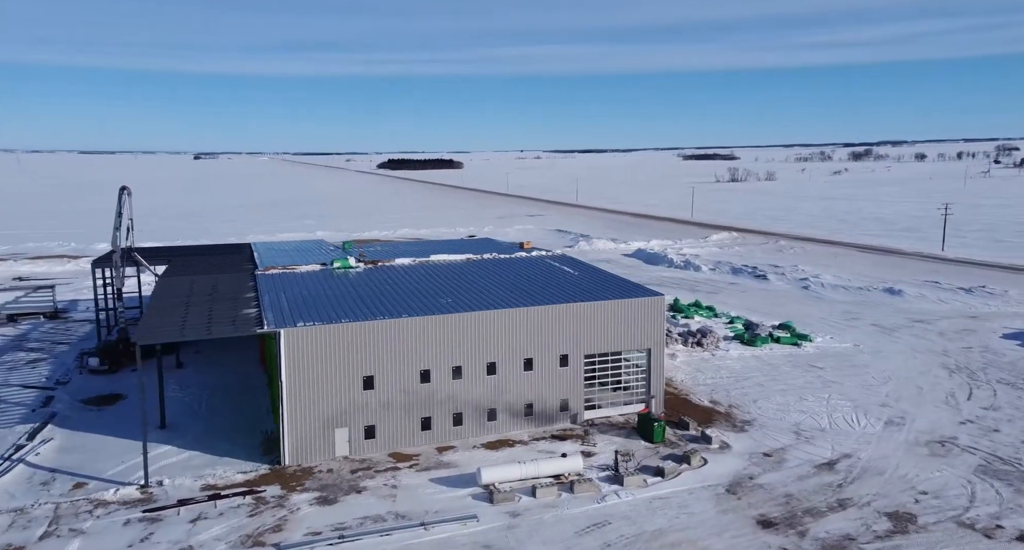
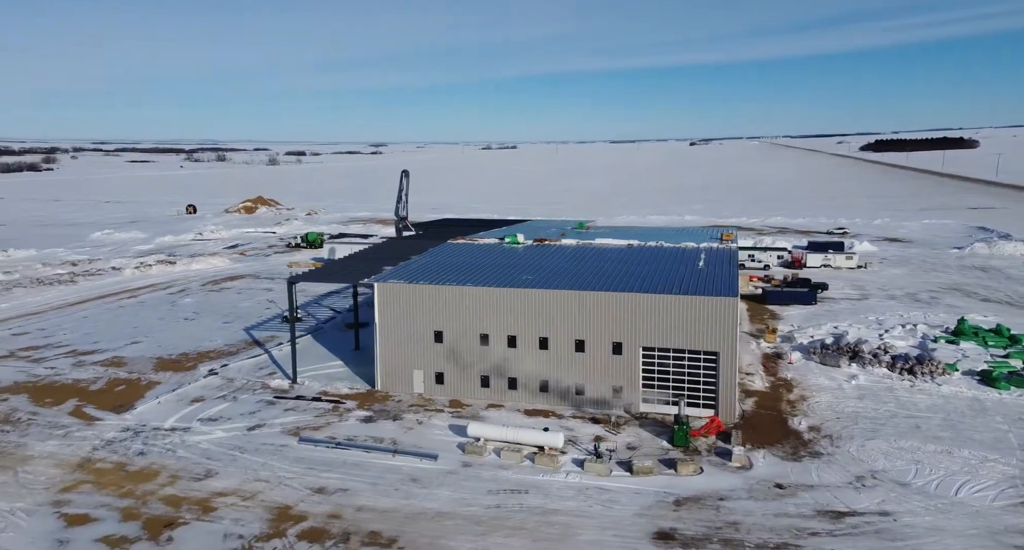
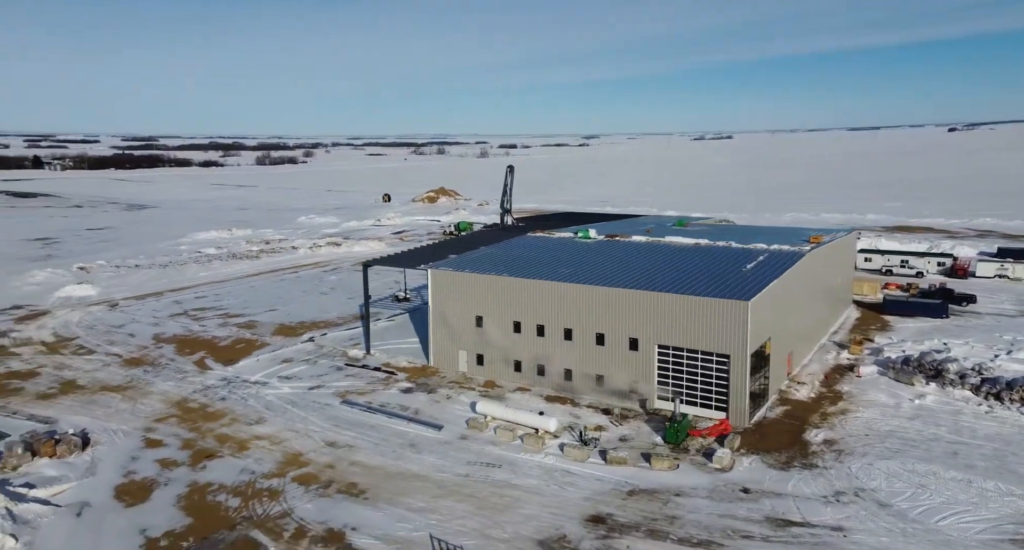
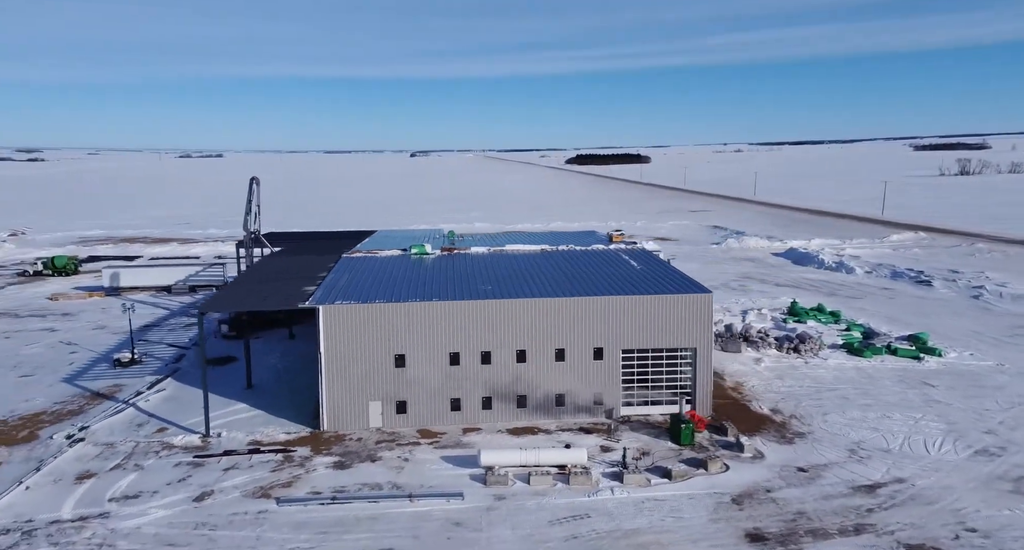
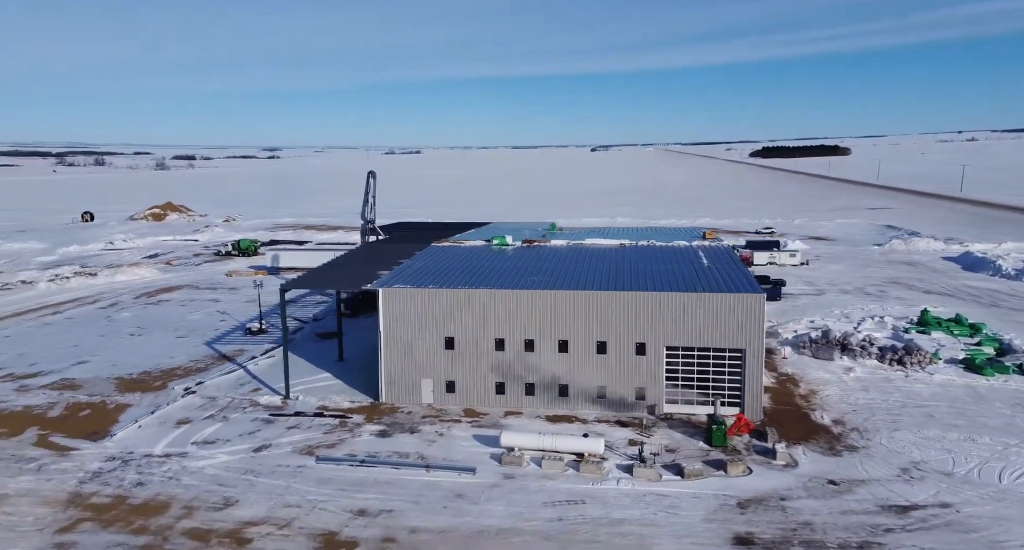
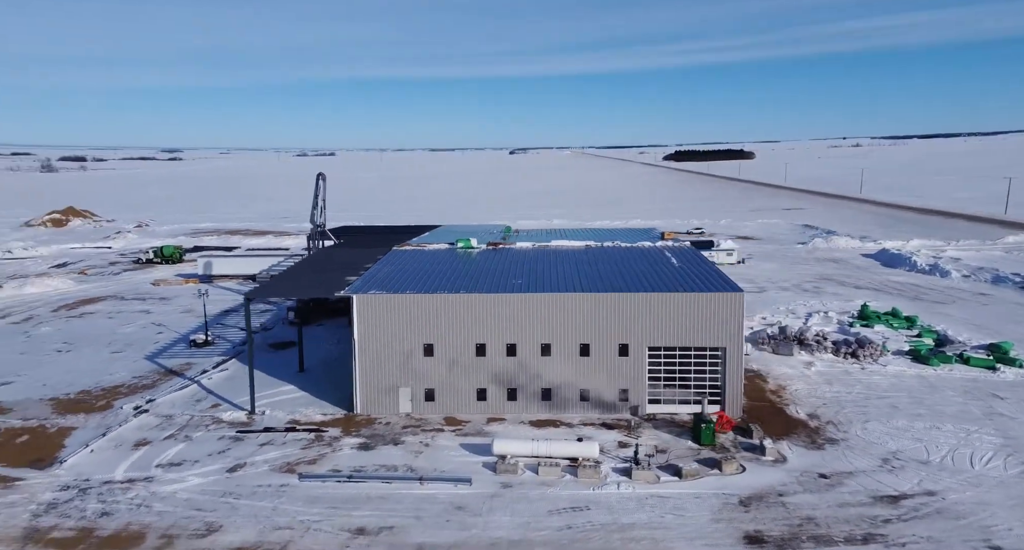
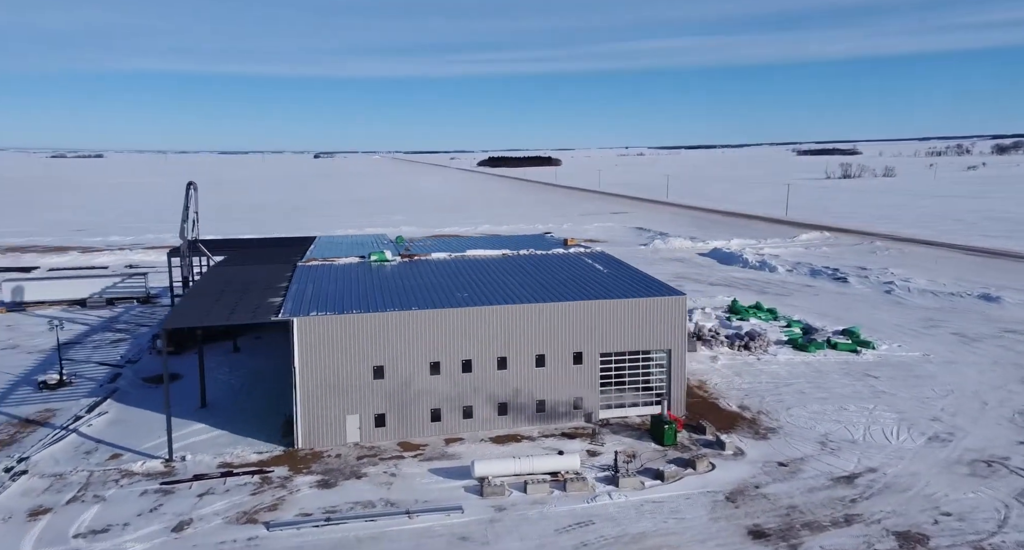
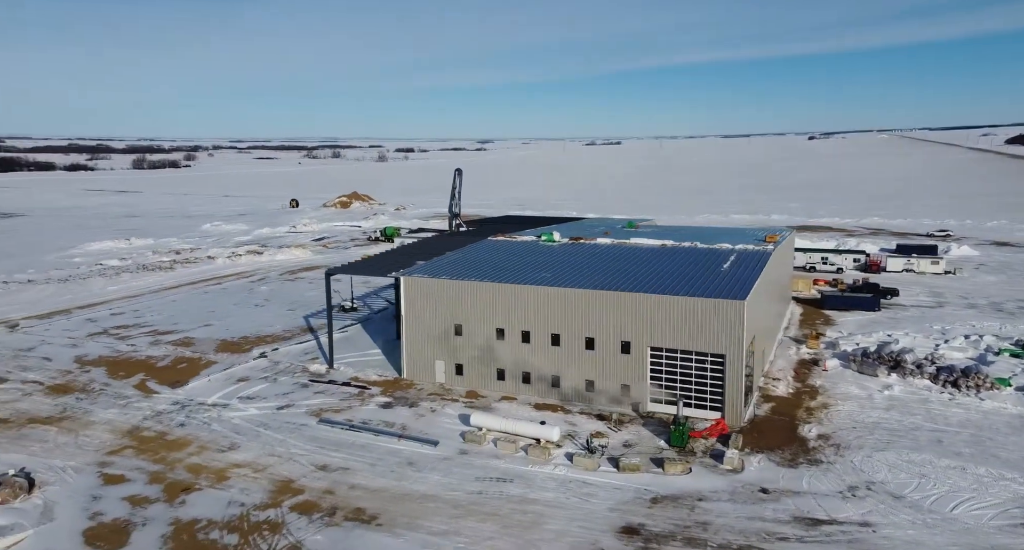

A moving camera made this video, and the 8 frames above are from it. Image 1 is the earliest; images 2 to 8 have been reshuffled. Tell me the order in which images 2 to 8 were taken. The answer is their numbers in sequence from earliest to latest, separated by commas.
7, 4, 6, 5, 2, 8, 3
